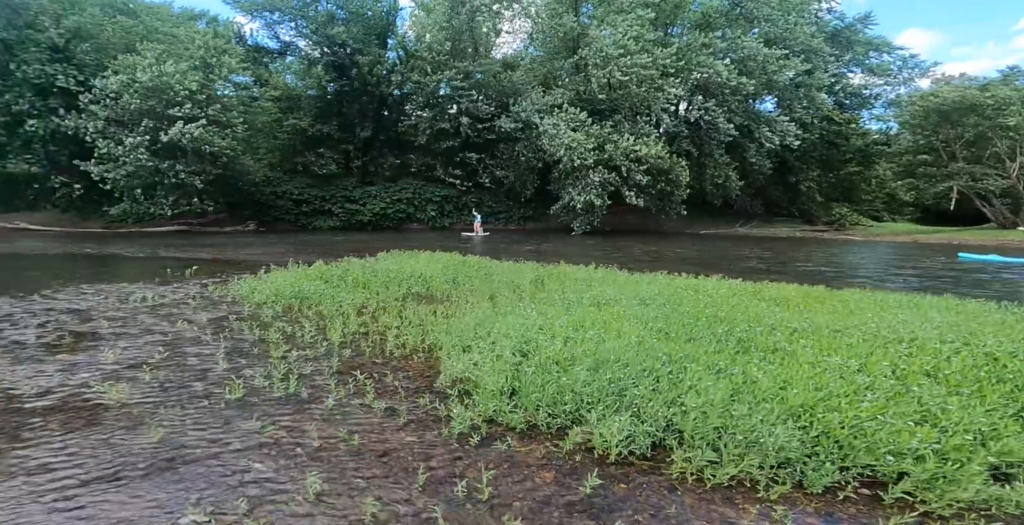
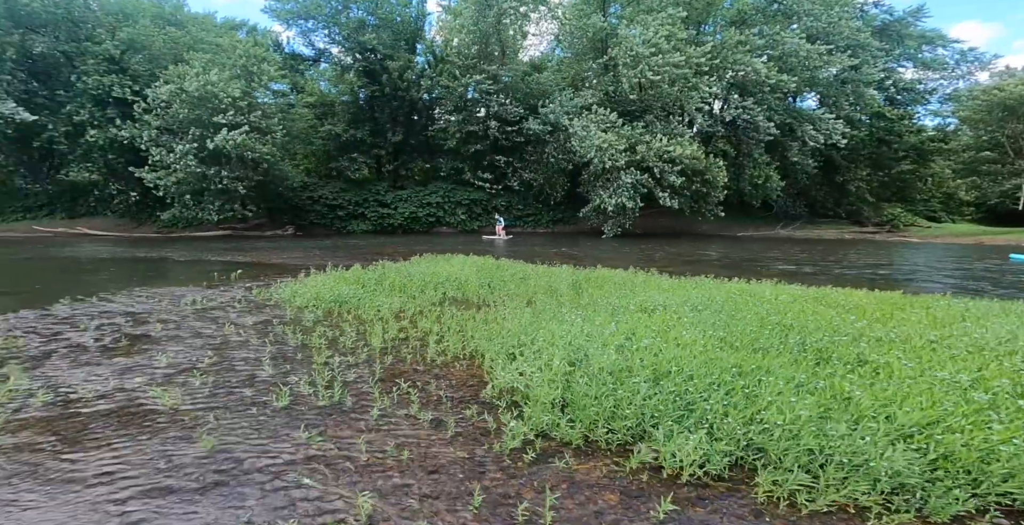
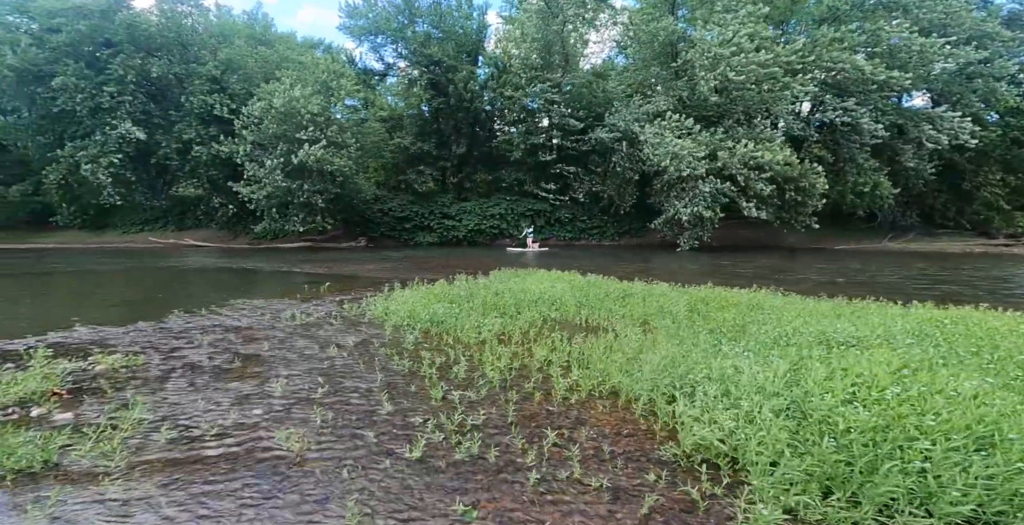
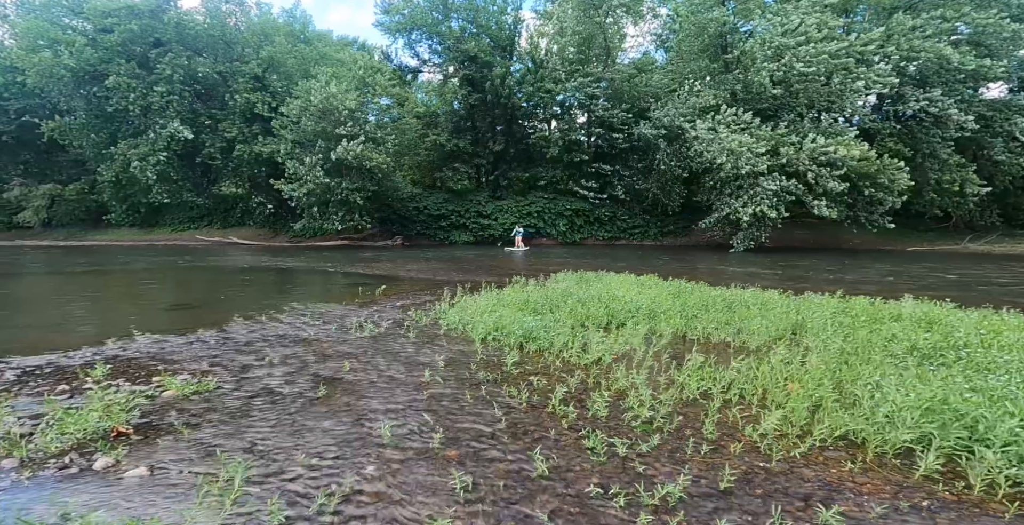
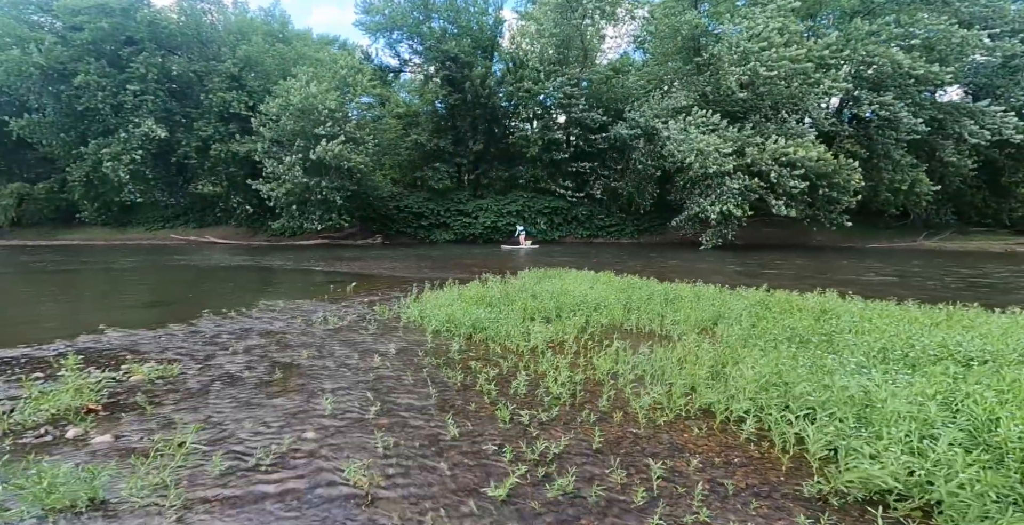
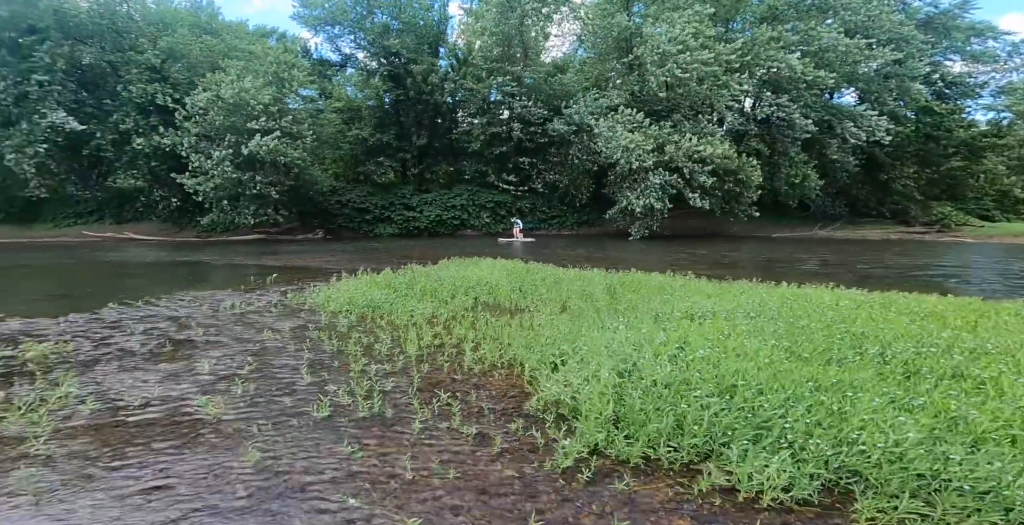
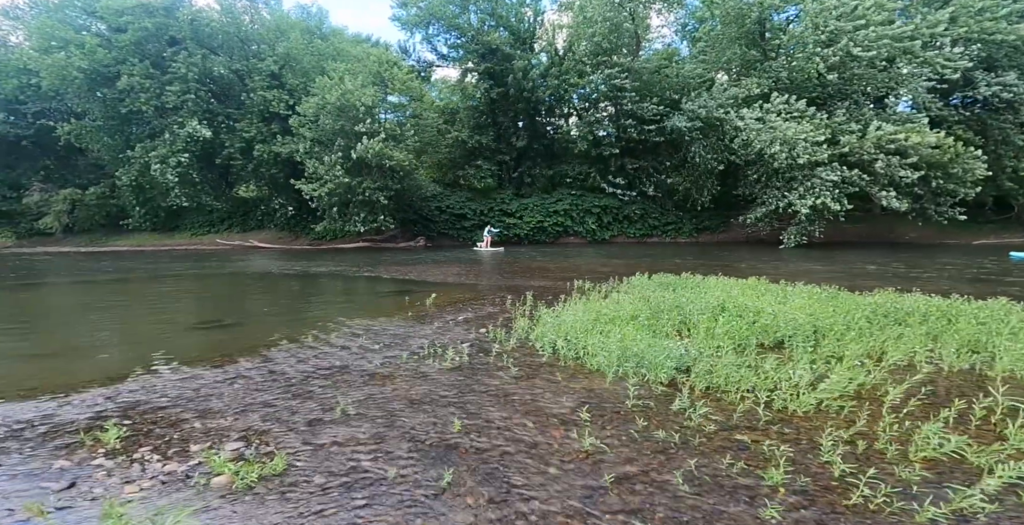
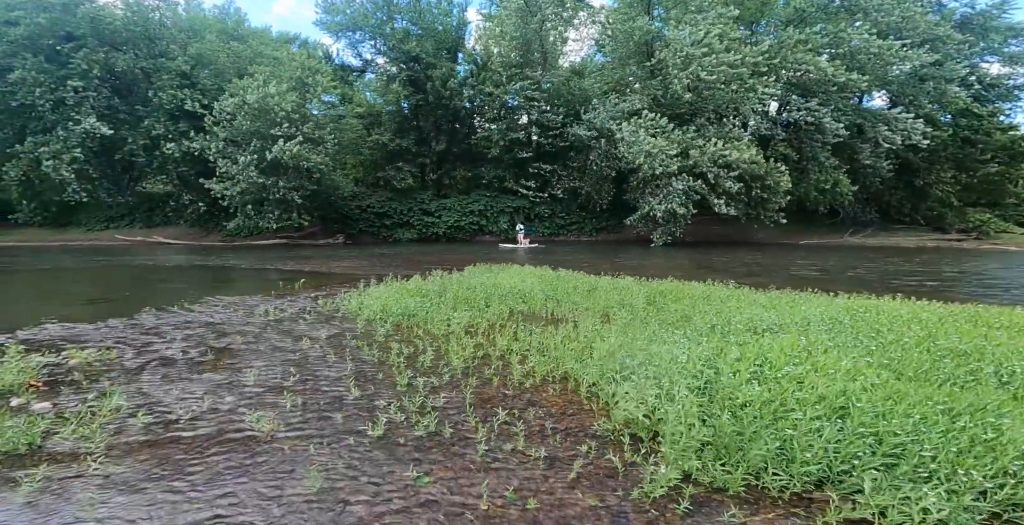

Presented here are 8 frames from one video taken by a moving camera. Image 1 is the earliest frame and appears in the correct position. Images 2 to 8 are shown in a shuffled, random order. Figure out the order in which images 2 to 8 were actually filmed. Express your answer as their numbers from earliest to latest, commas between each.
2, 6, 8, 3, 5, 4, 7
